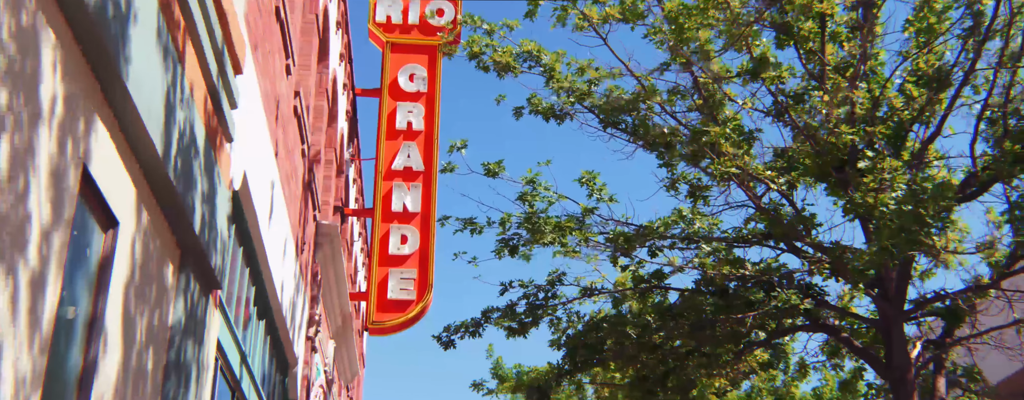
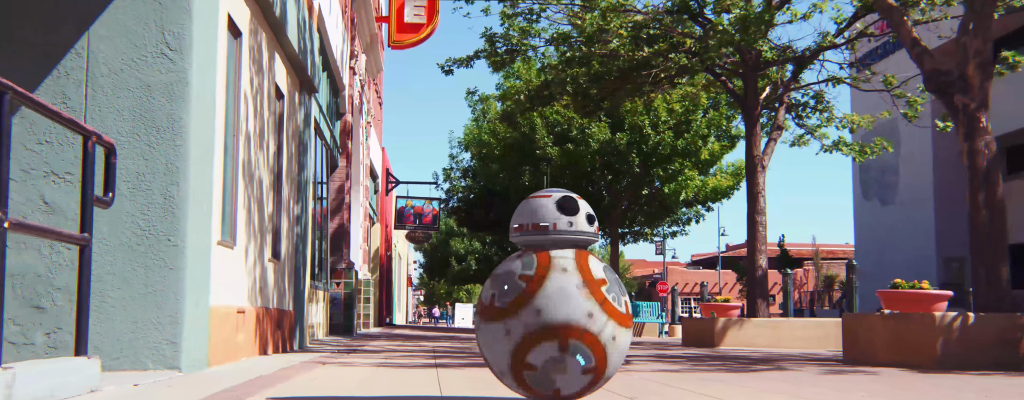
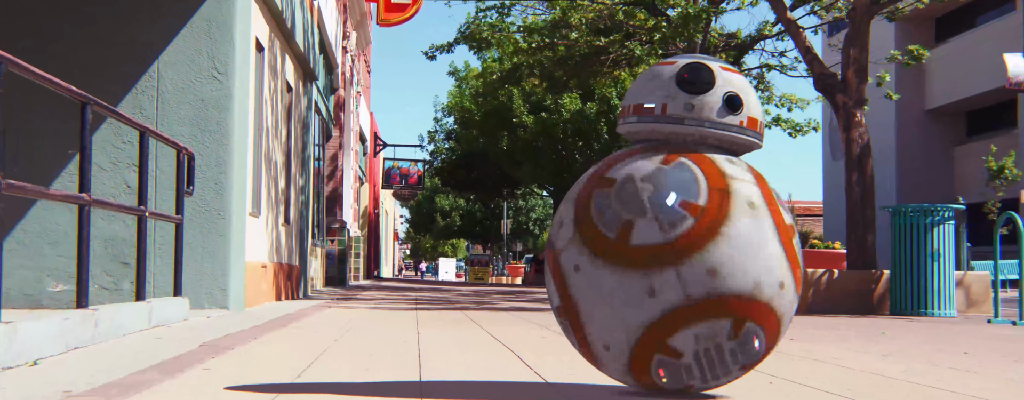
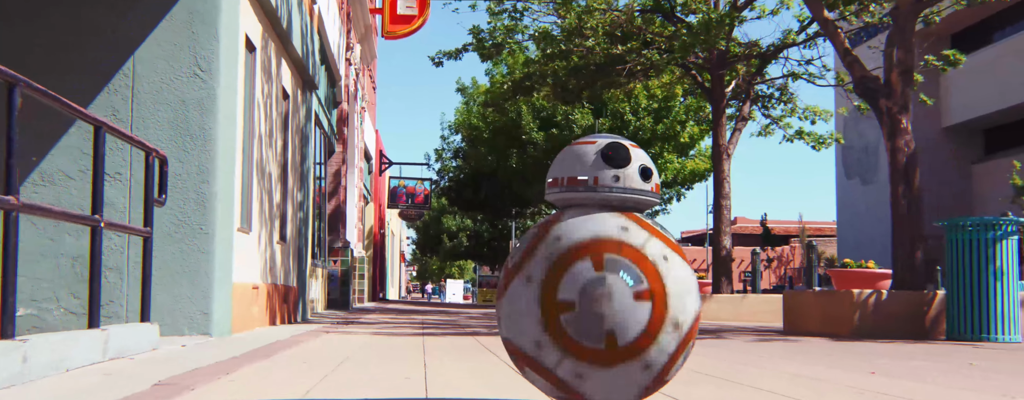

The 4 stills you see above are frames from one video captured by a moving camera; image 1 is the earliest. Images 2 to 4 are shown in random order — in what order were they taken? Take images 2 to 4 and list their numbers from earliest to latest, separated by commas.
2, 4, 3
